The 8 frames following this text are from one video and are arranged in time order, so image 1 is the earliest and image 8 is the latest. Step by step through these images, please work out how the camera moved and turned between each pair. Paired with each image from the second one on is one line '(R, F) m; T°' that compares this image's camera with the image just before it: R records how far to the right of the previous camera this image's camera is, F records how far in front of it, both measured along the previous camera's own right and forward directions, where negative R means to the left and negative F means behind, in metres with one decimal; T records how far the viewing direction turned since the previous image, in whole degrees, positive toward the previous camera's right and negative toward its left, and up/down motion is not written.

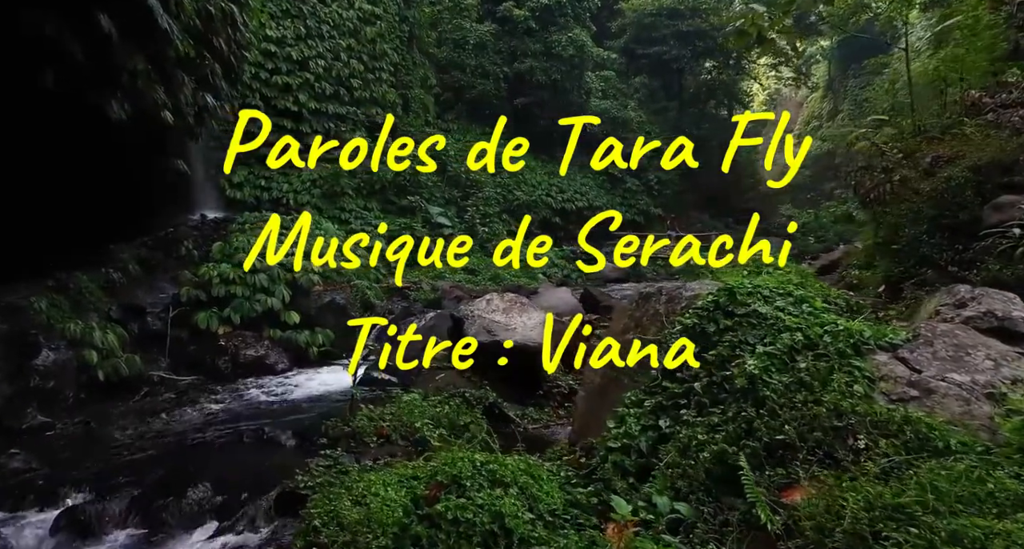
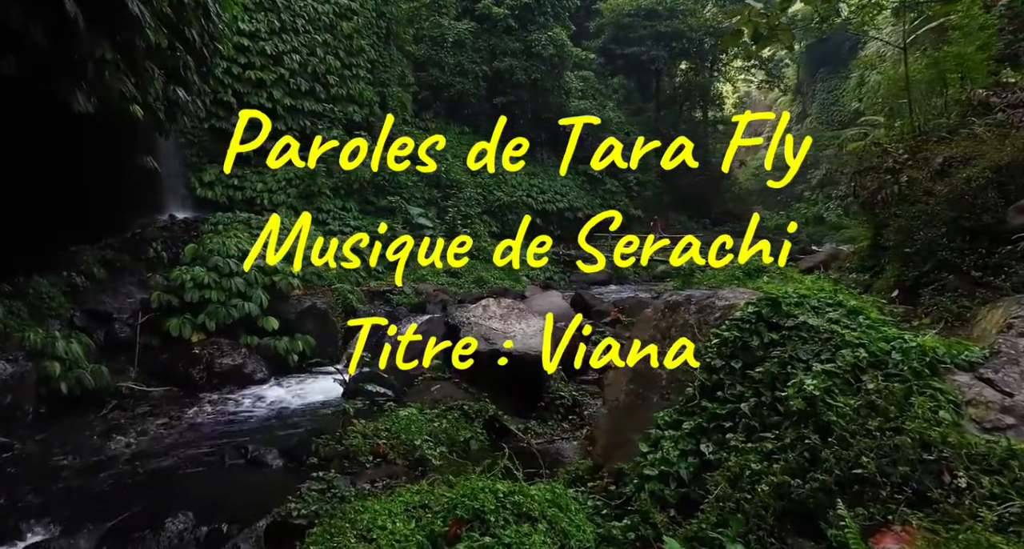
(-0.2, +0.3) m; +3°
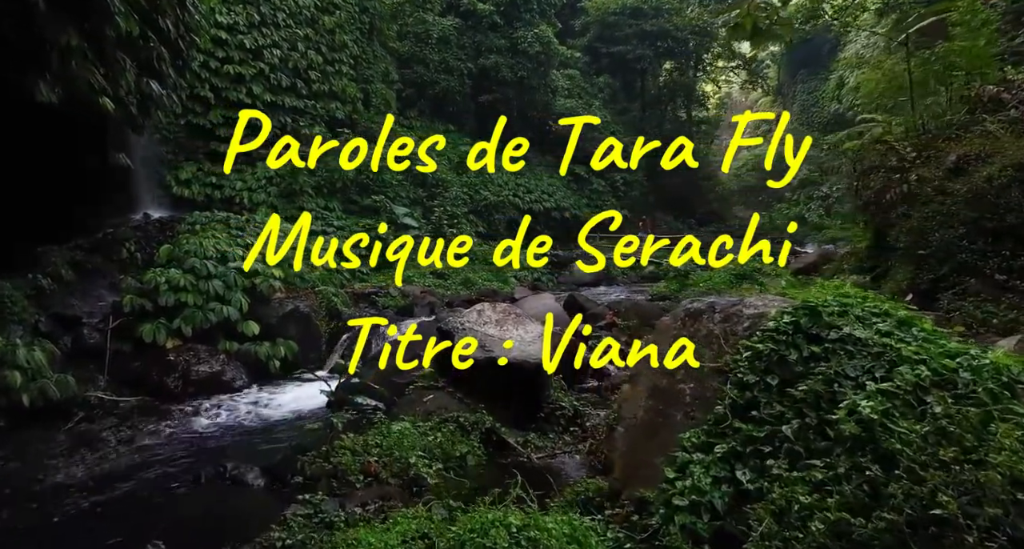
(-0.1, +0.3) m; +2°
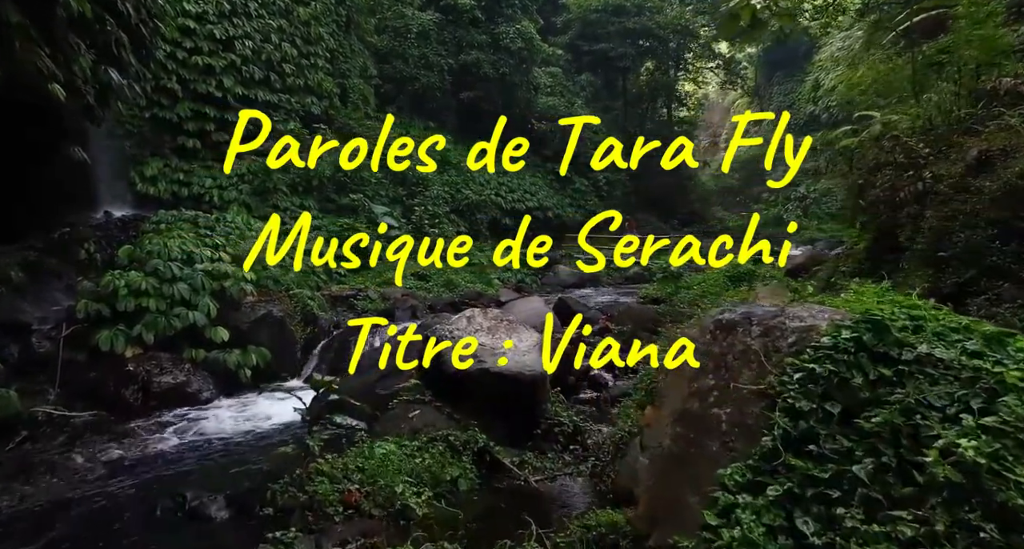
(-0.1, +0.4) m; +2°
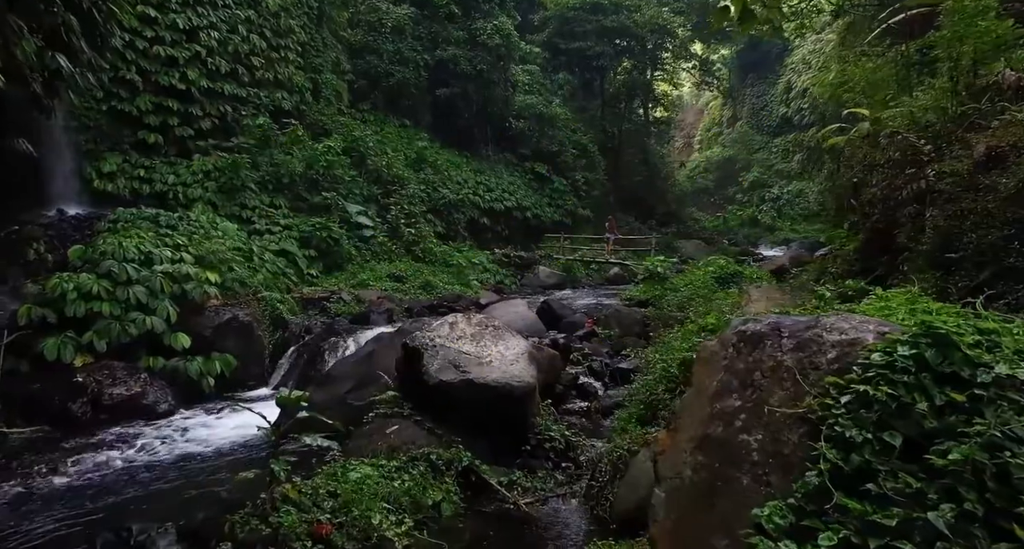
(-0.1, +0.3) m; +2°
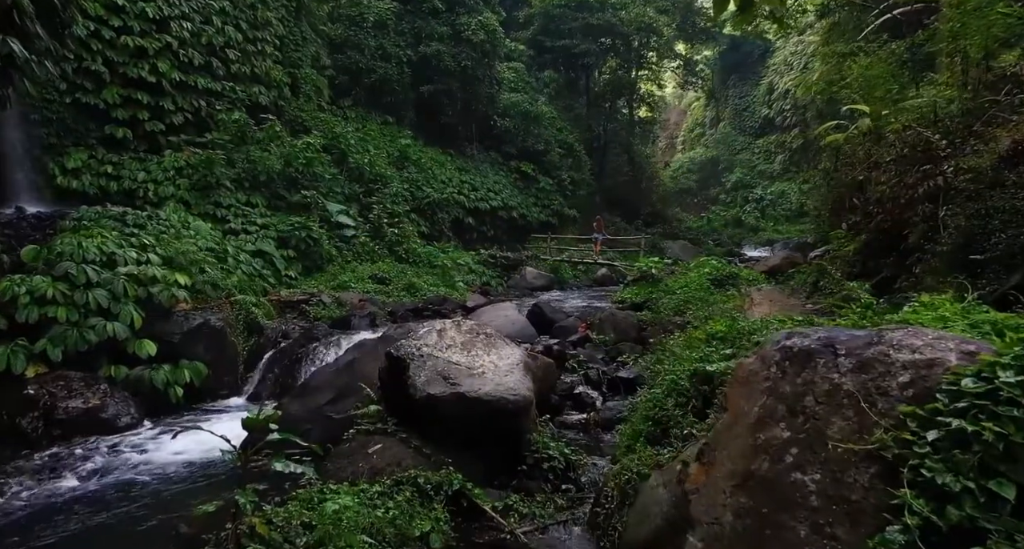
(-0.1, +0.4) m; +2°
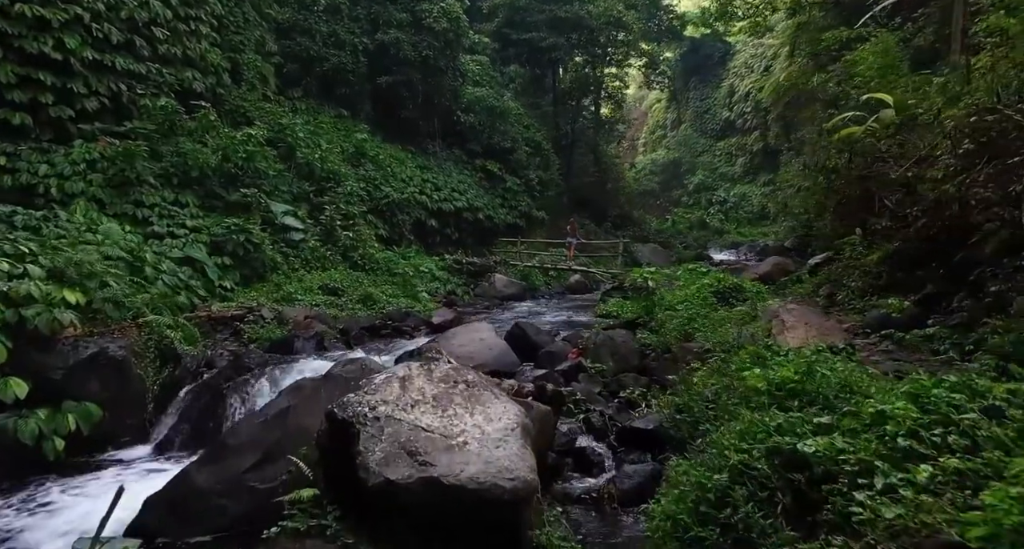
(-0.2, +1.2) m; +4°
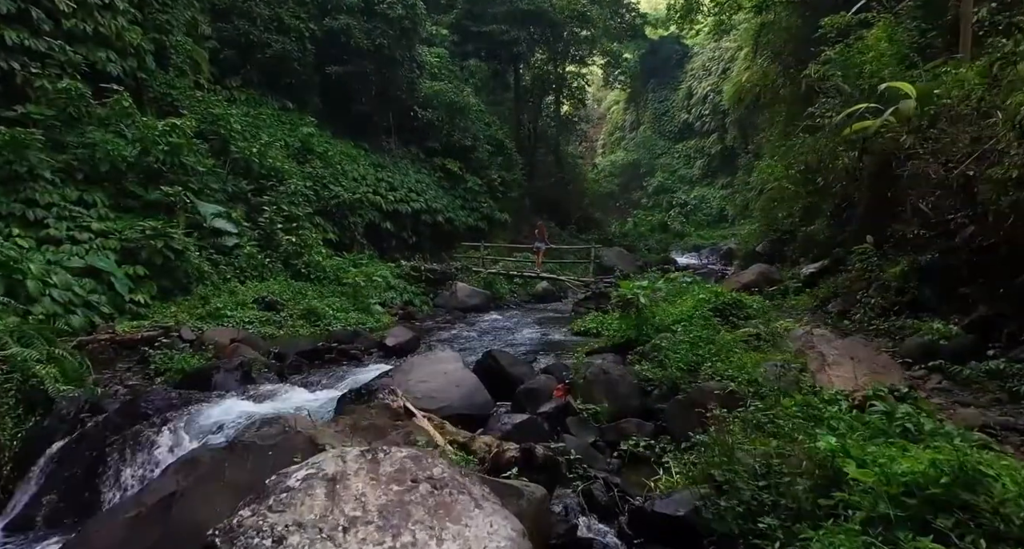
(-0.1, +1.1) m; +4°
